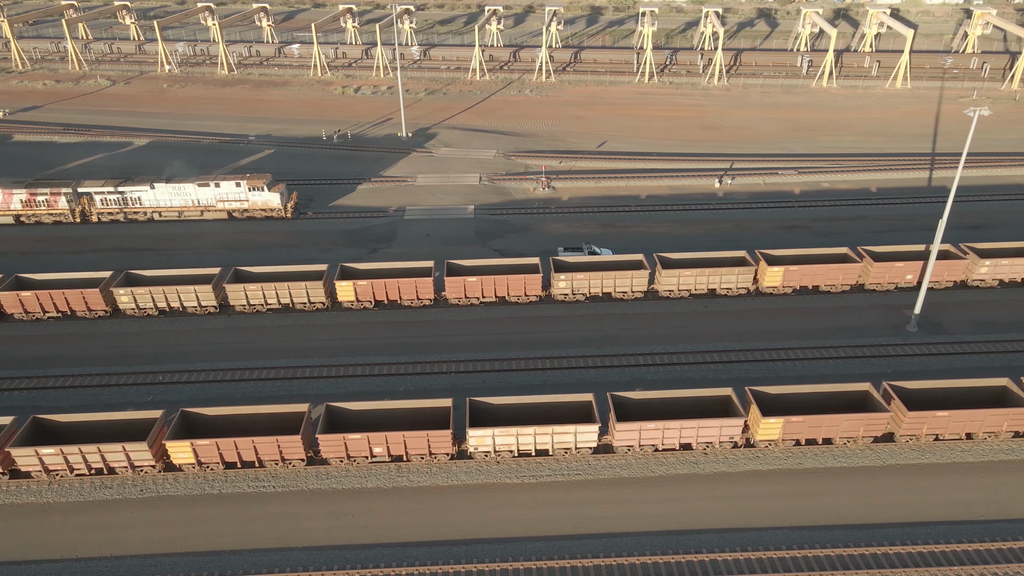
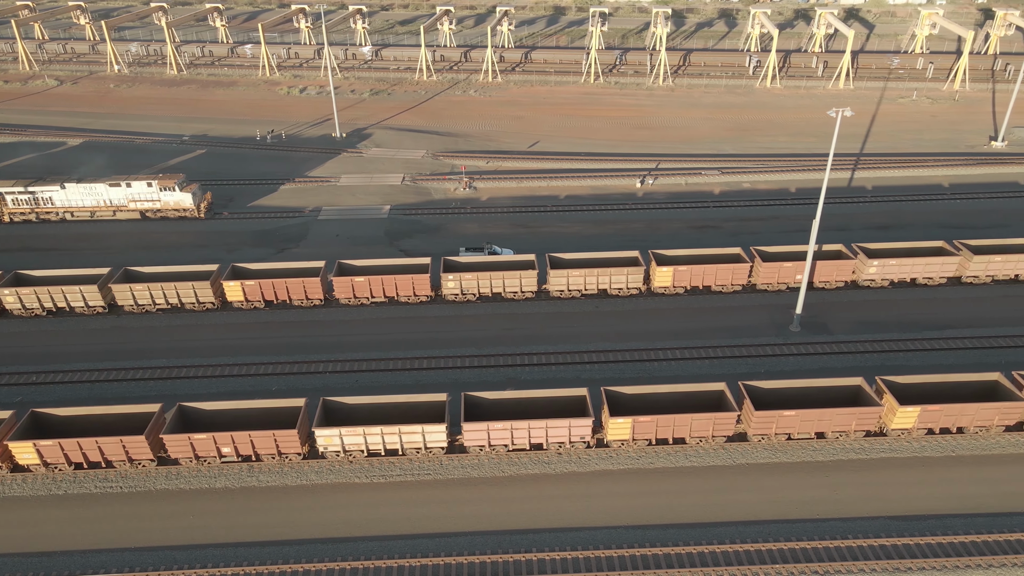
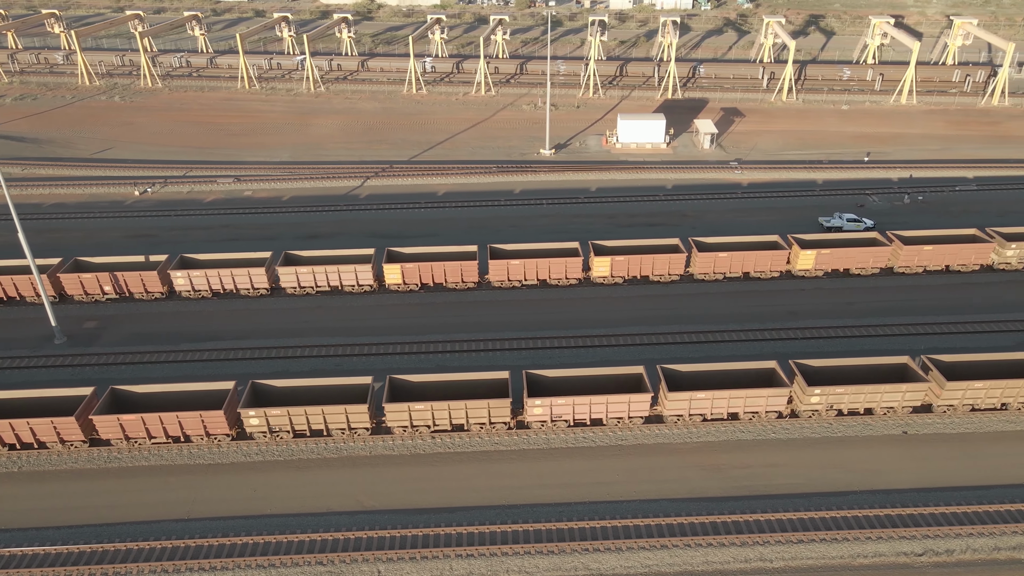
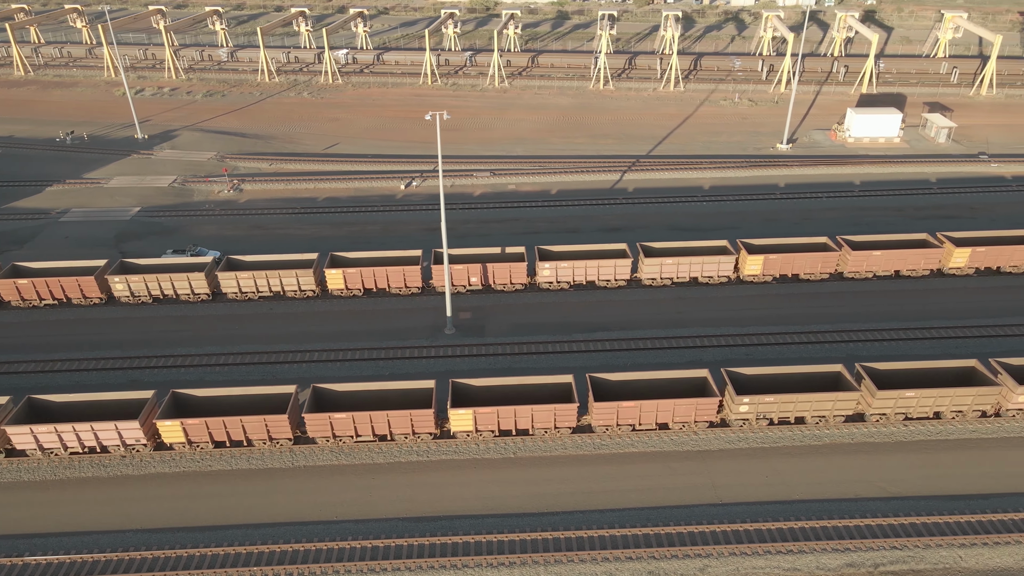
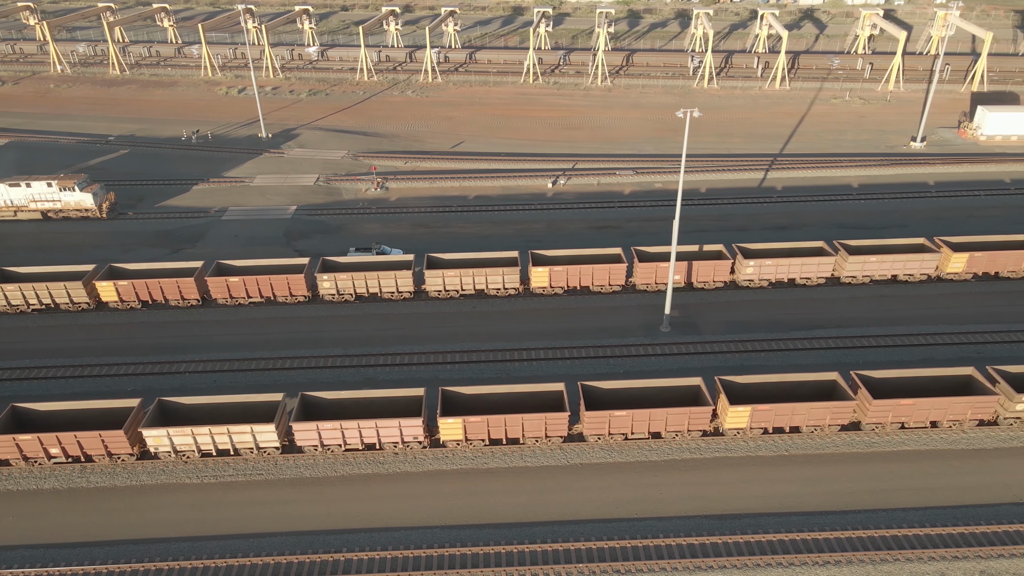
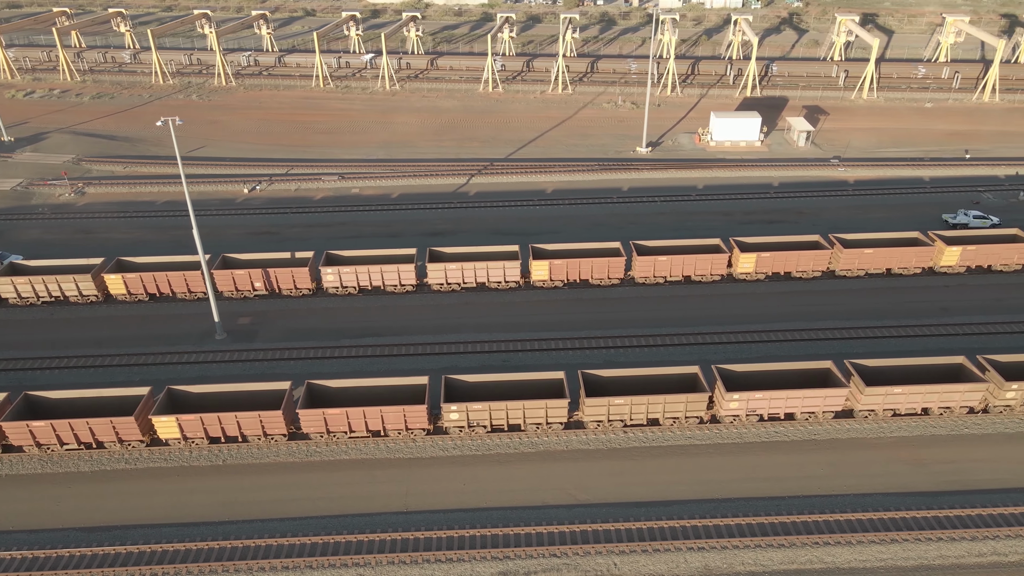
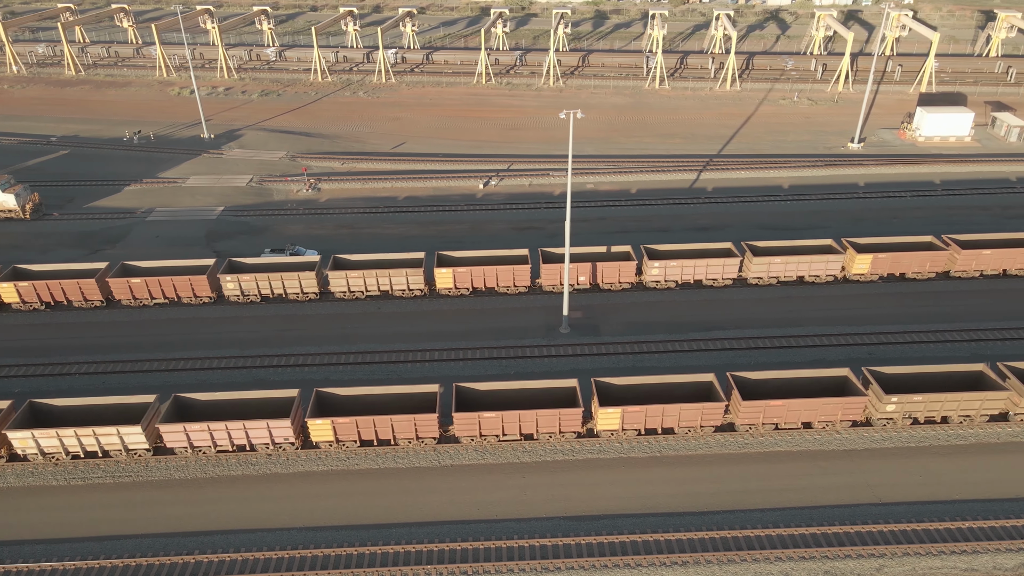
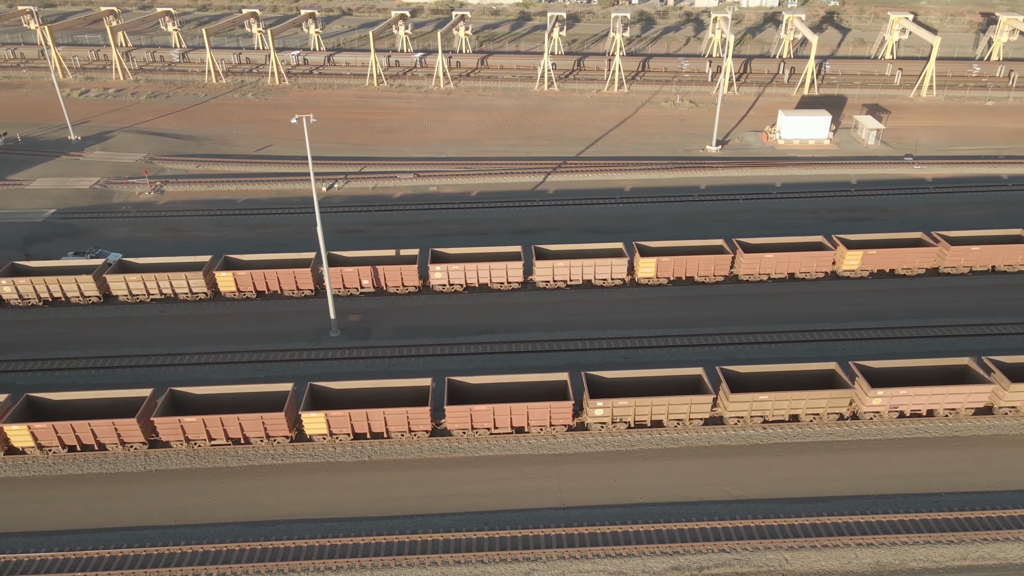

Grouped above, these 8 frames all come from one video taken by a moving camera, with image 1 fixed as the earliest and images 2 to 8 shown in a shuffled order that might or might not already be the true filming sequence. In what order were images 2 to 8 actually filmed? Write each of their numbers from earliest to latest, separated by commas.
2, 5, 7, 4, 8, 6, 3
